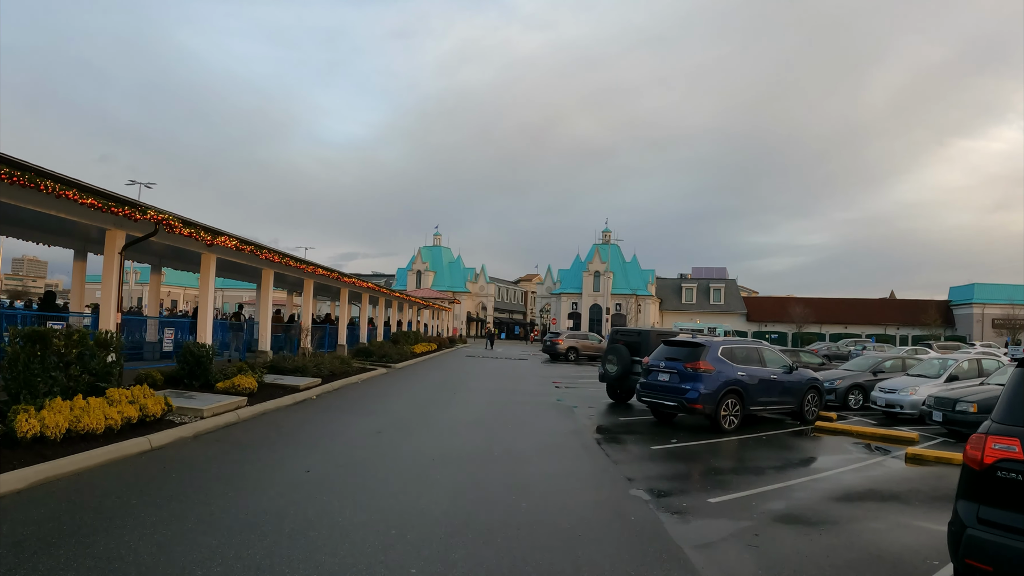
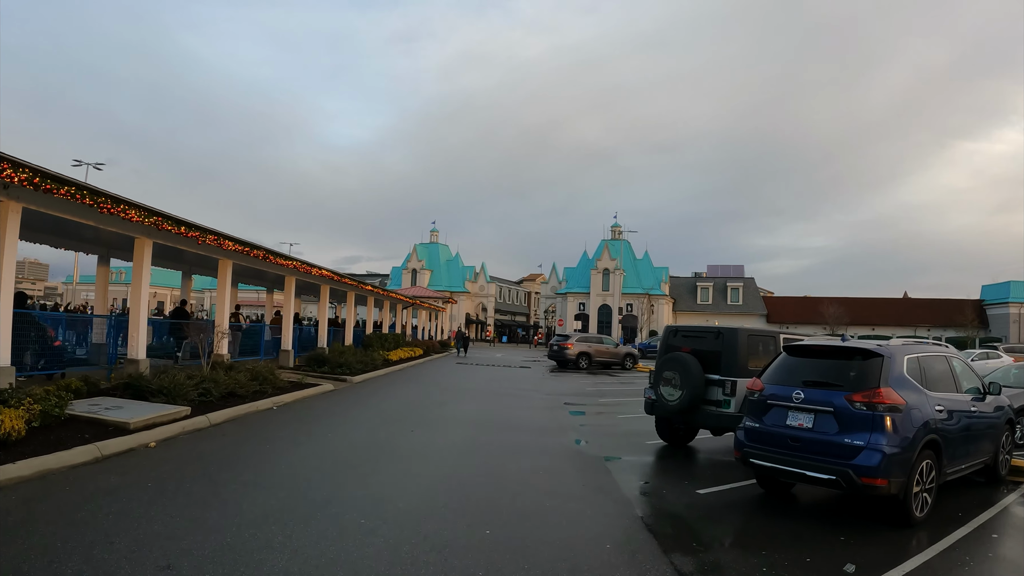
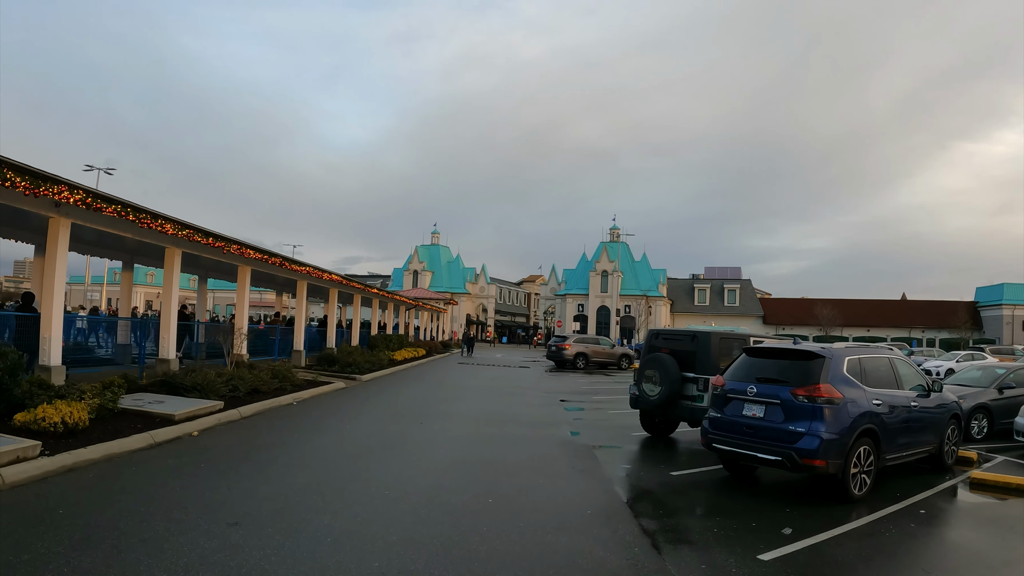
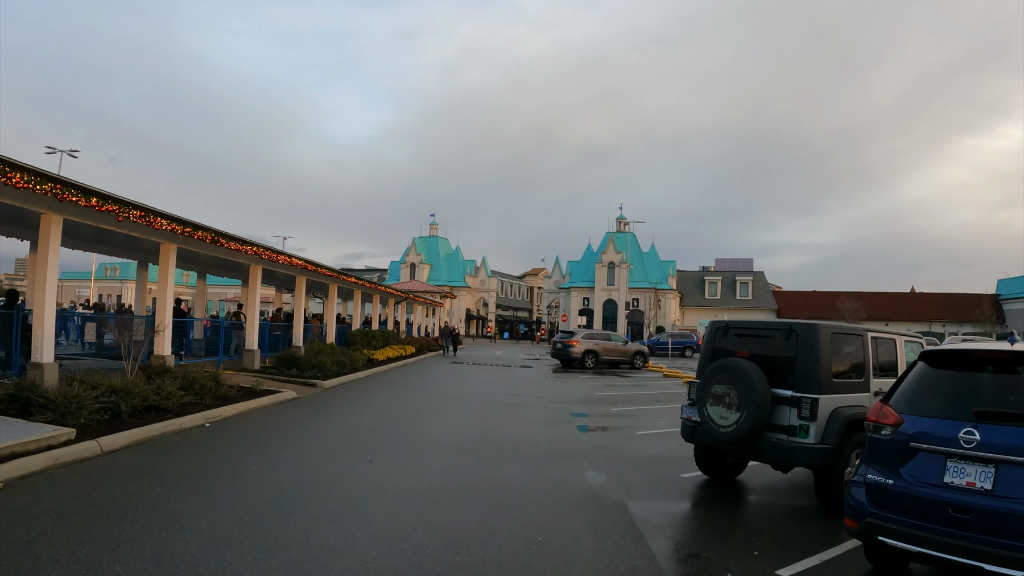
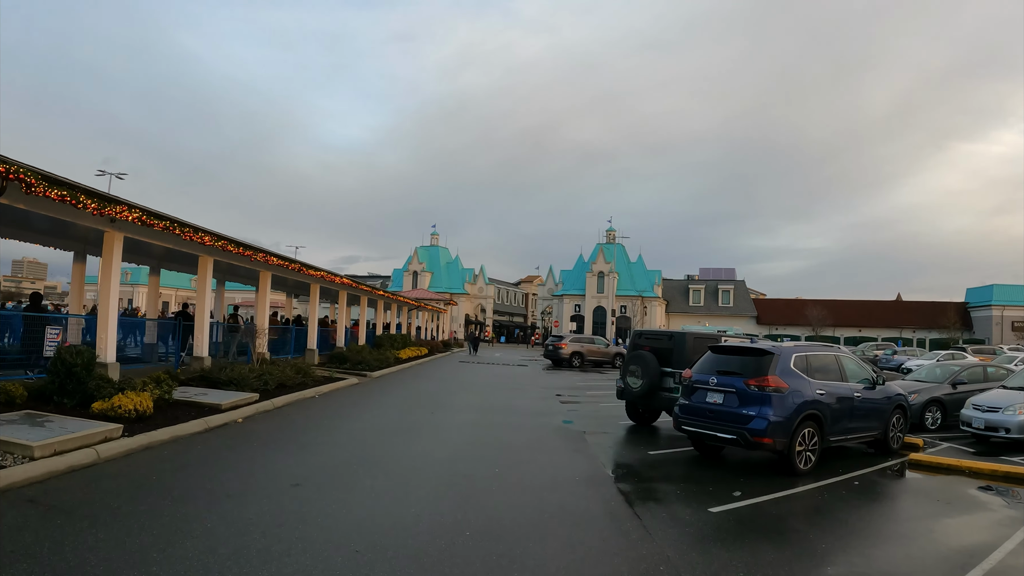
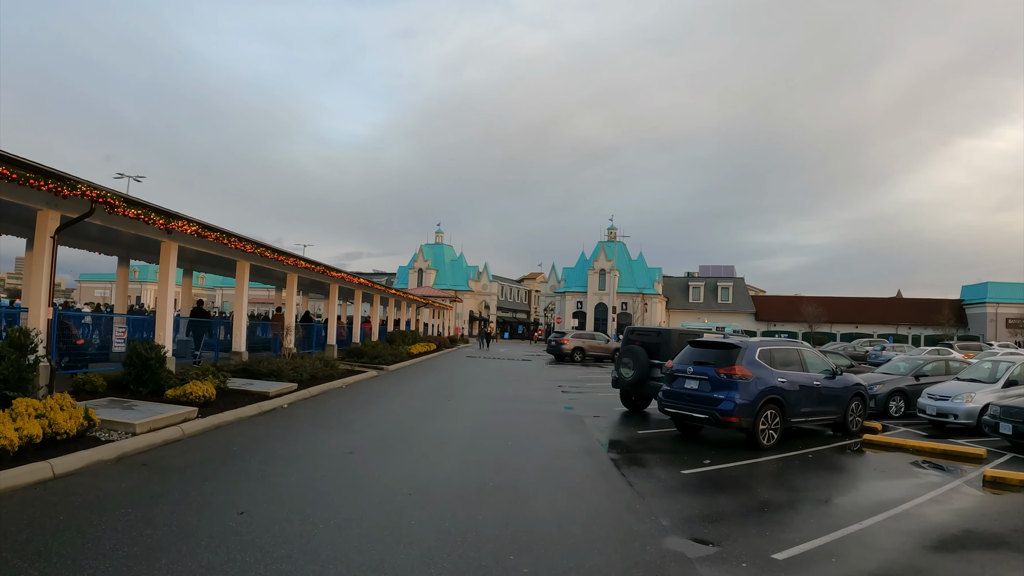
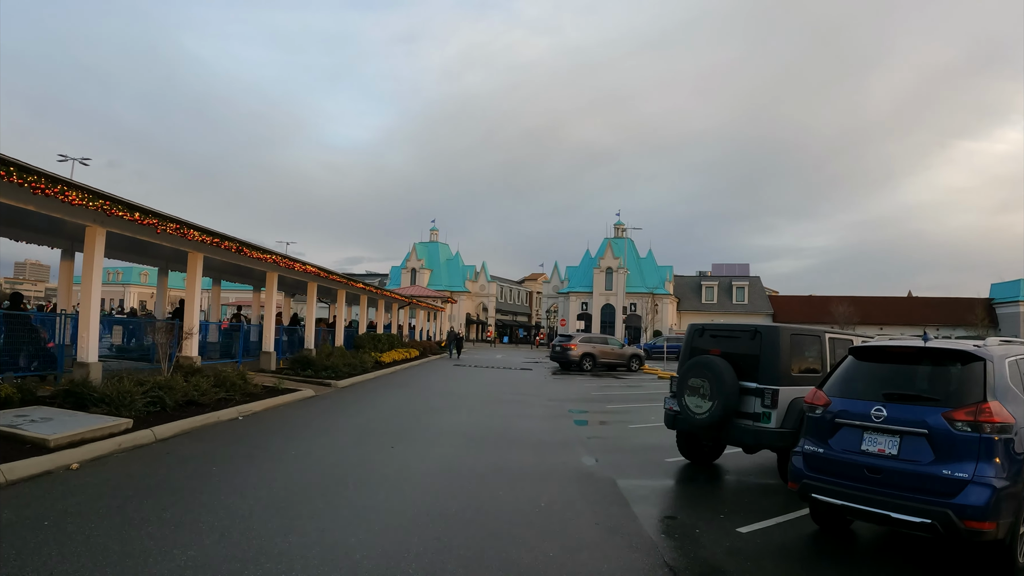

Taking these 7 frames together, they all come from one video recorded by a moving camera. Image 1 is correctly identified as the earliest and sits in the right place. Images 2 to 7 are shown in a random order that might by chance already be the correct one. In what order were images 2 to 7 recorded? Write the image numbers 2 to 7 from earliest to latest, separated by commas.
6, 5, 3, 2, 7, 4
